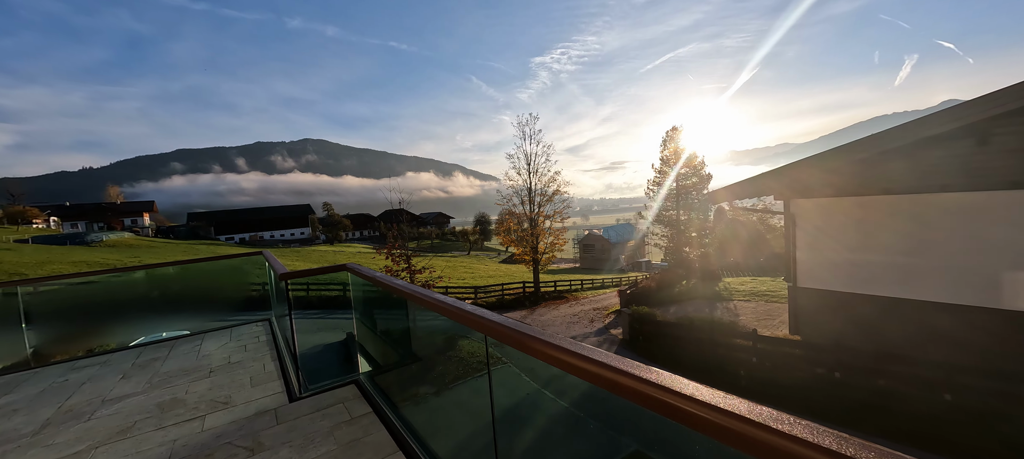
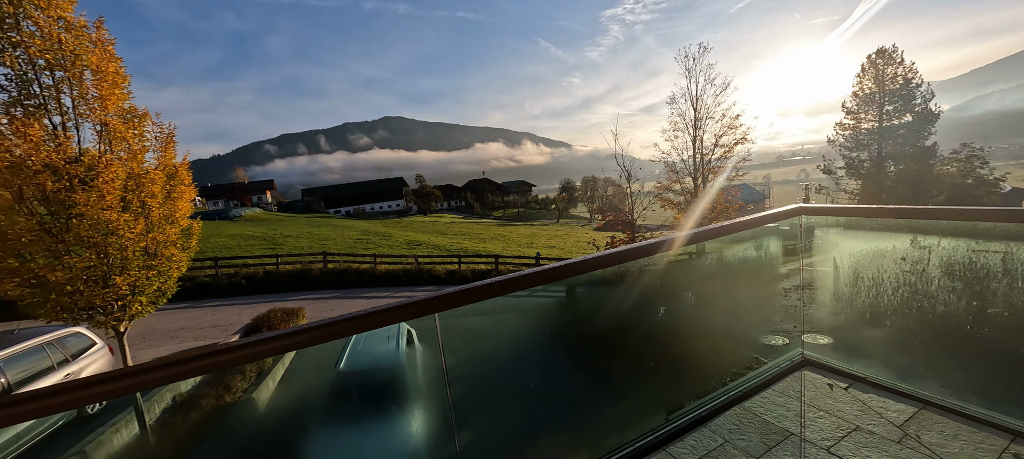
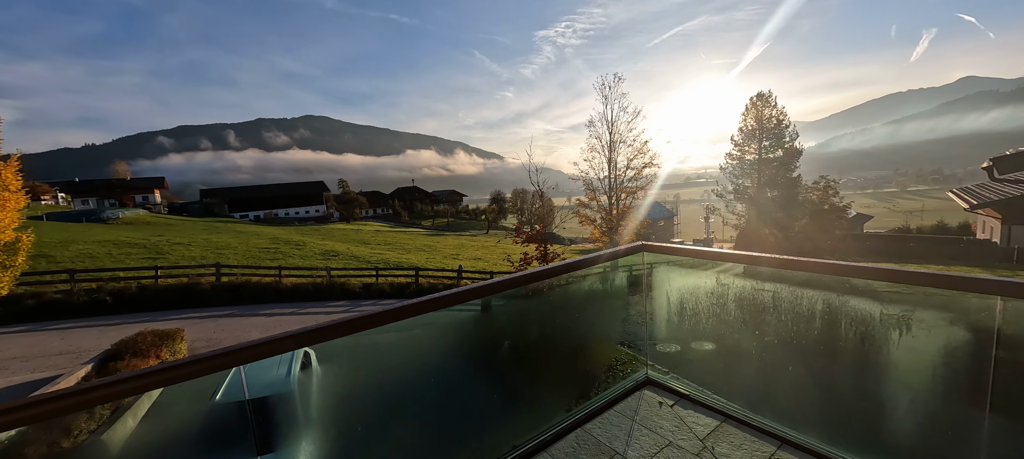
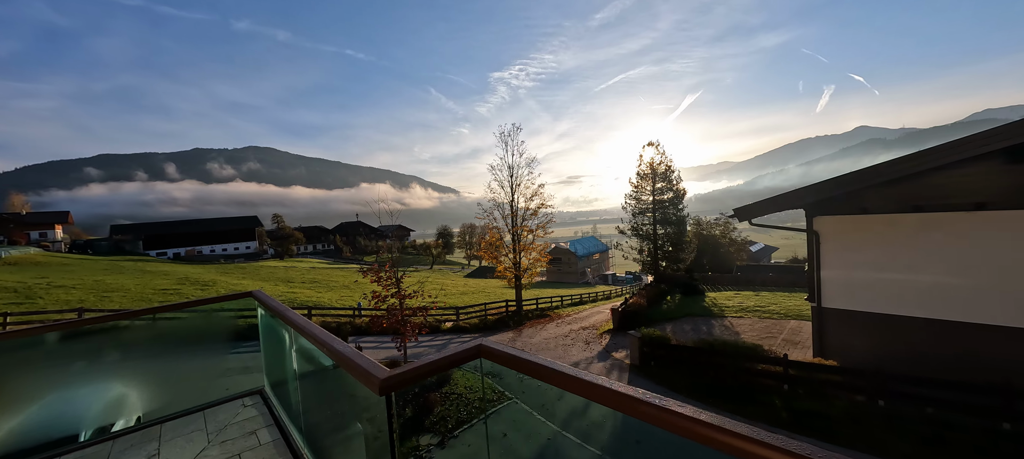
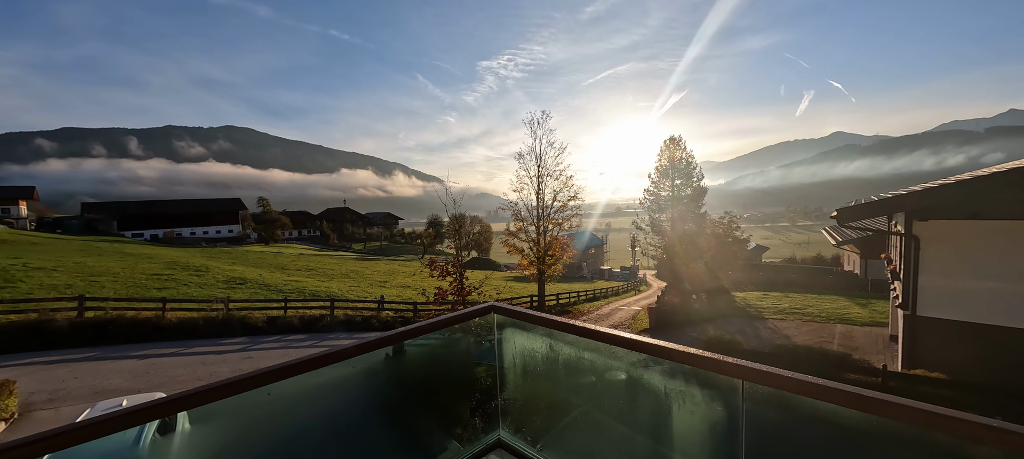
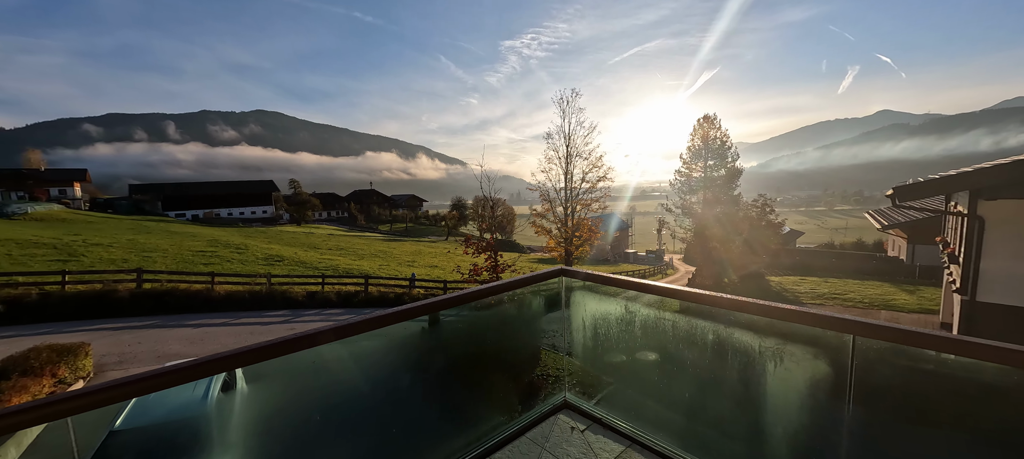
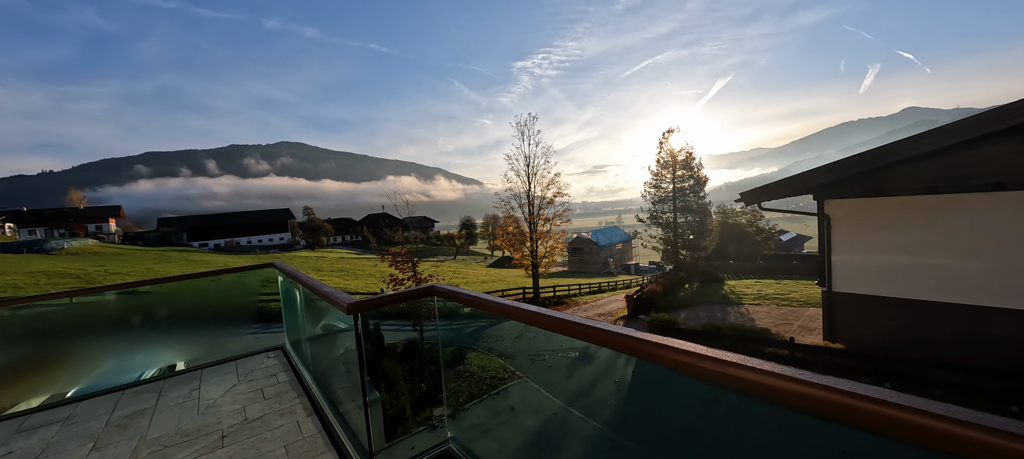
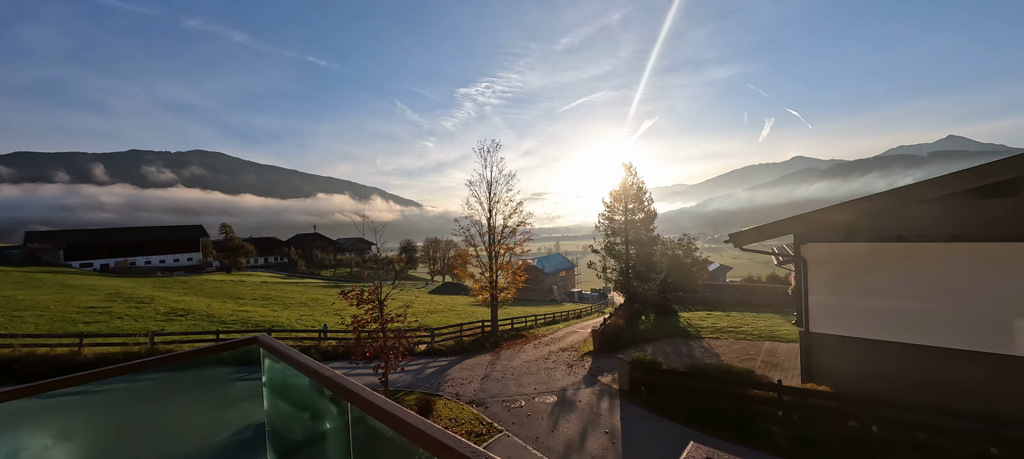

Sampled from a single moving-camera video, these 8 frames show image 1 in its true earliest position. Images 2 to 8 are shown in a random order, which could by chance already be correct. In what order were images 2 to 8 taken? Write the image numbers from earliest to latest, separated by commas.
7, 4, 8, 5, 6, 3, 2
